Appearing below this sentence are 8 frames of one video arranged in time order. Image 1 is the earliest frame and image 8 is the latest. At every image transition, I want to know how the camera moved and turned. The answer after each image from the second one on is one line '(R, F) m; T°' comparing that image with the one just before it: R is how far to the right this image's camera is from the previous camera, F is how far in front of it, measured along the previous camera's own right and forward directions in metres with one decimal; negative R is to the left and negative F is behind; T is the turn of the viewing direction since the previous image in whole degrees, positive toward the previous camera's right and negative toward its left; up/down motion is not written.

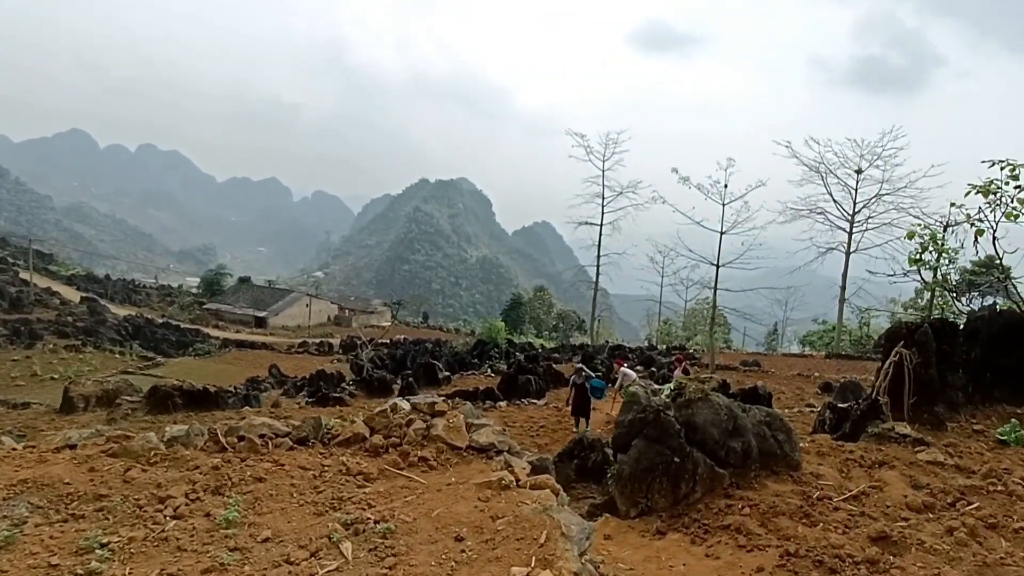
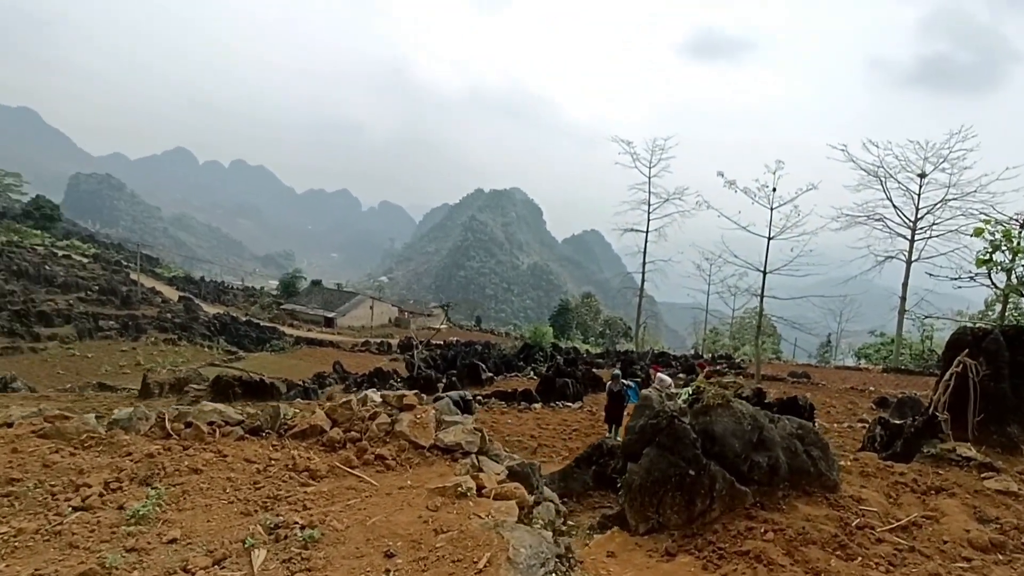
(+0.3, +0.4) m; -4°
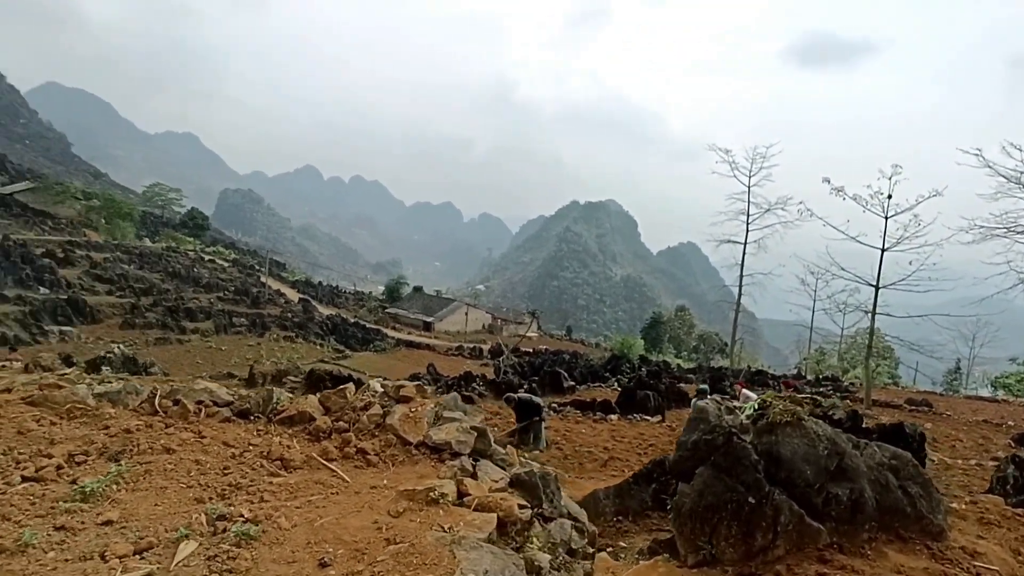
(+0.3, +0.3) m; -9°
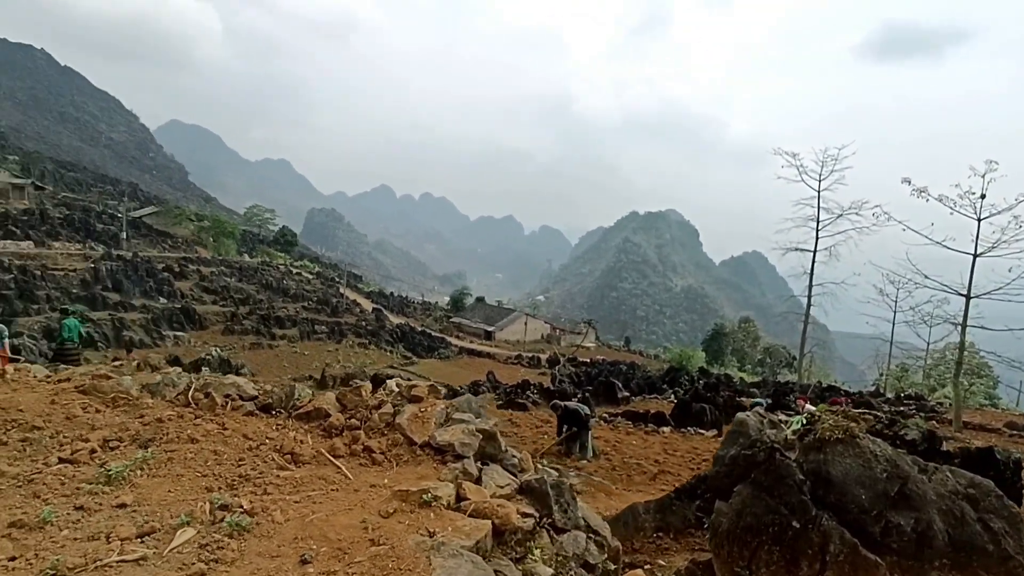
(+0.2, +0.1) m; -6°
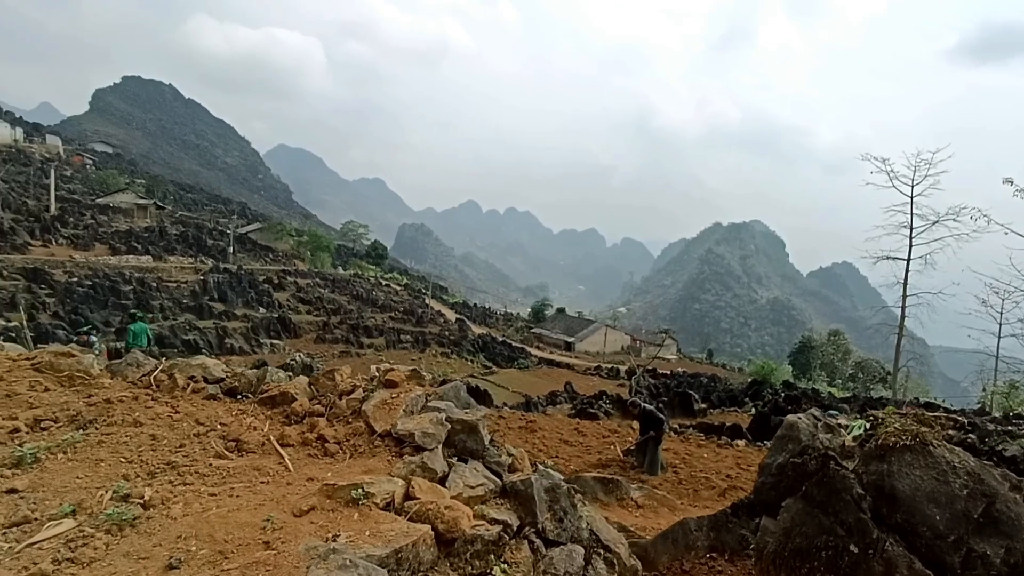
(+0.3, +0.3) m; -7°
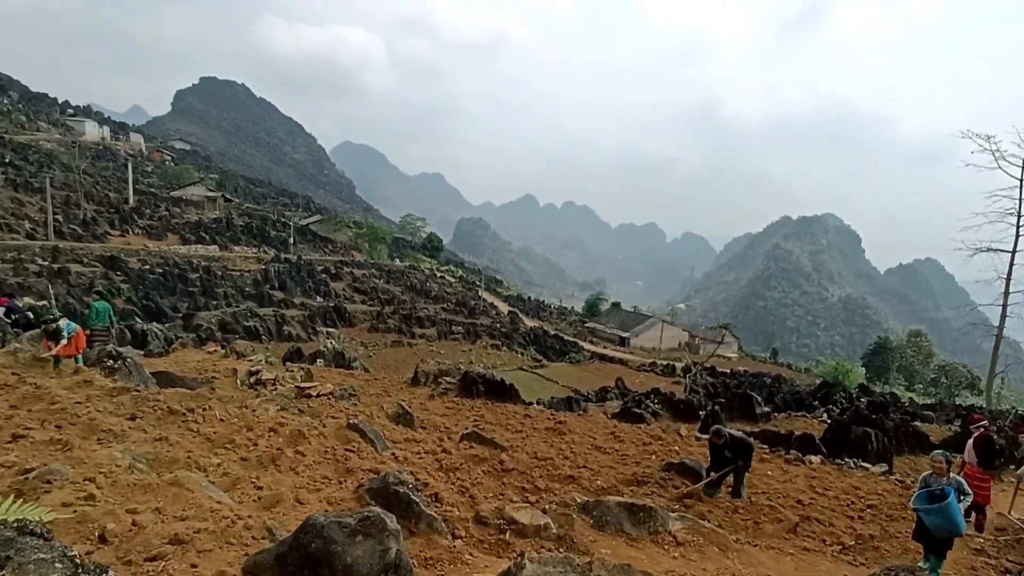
(+0.6, +1.7) m; -6°
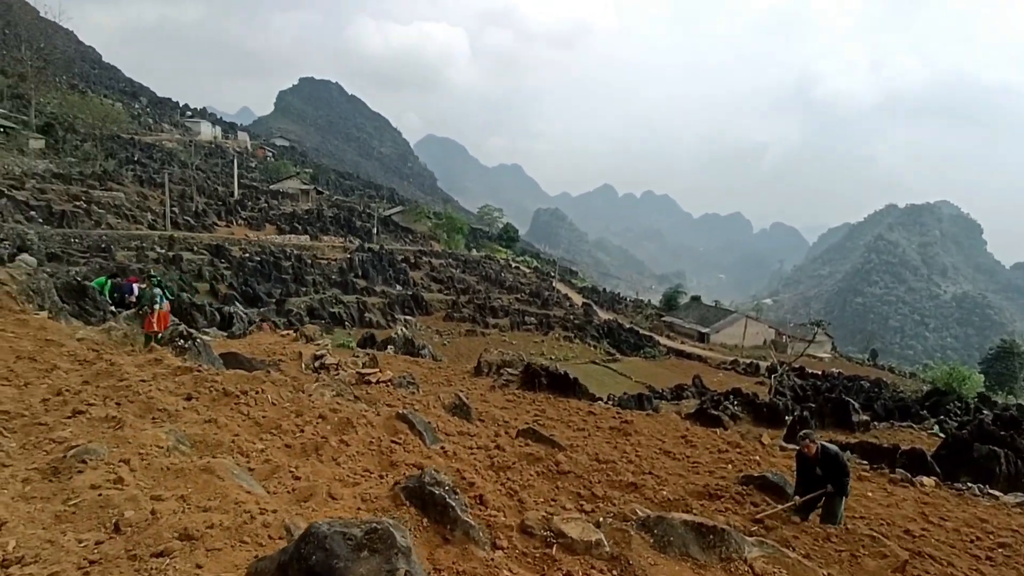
(+0.2, +0.6) m; -8°
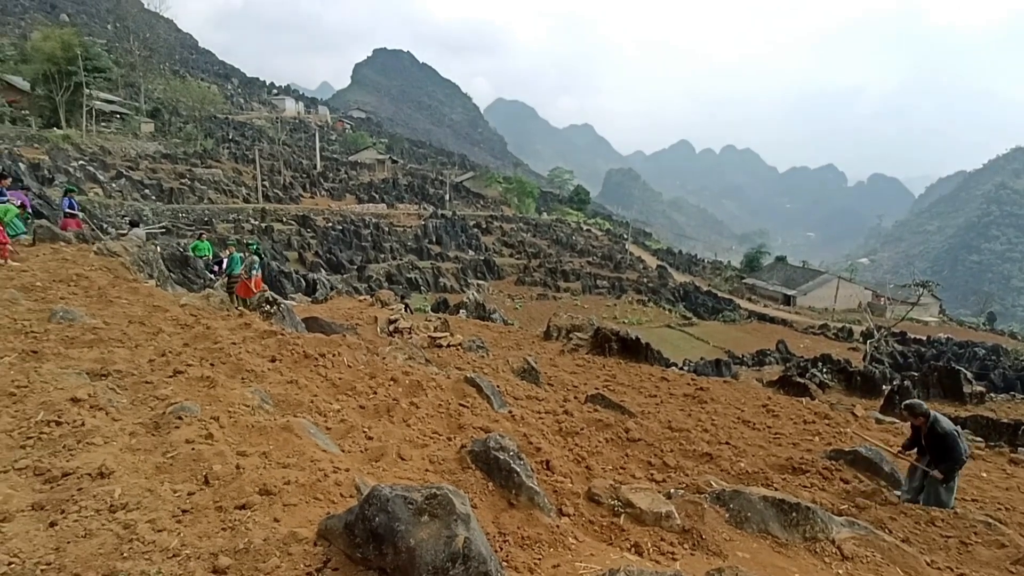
(+0.1, +0.2) m; -8°
